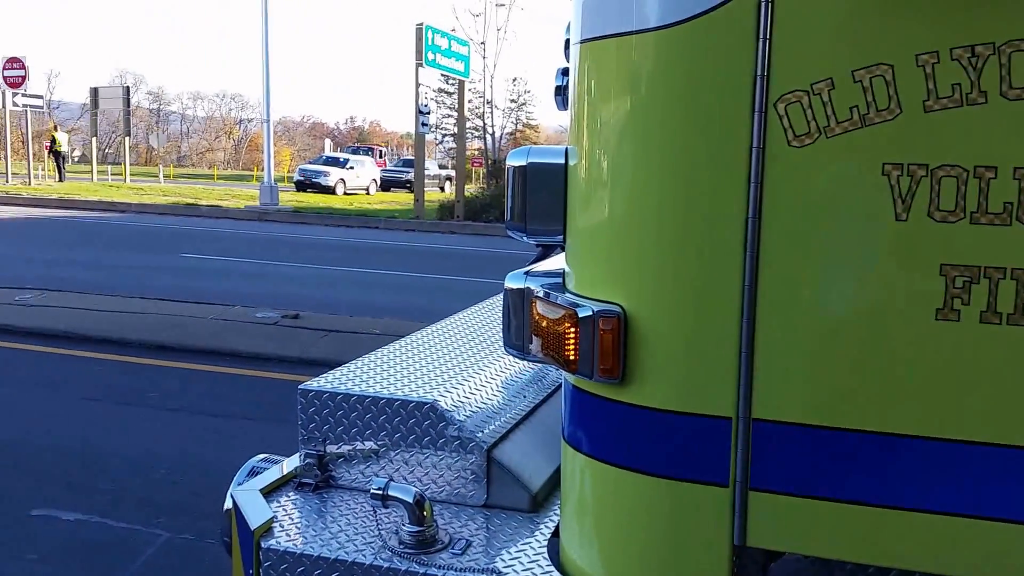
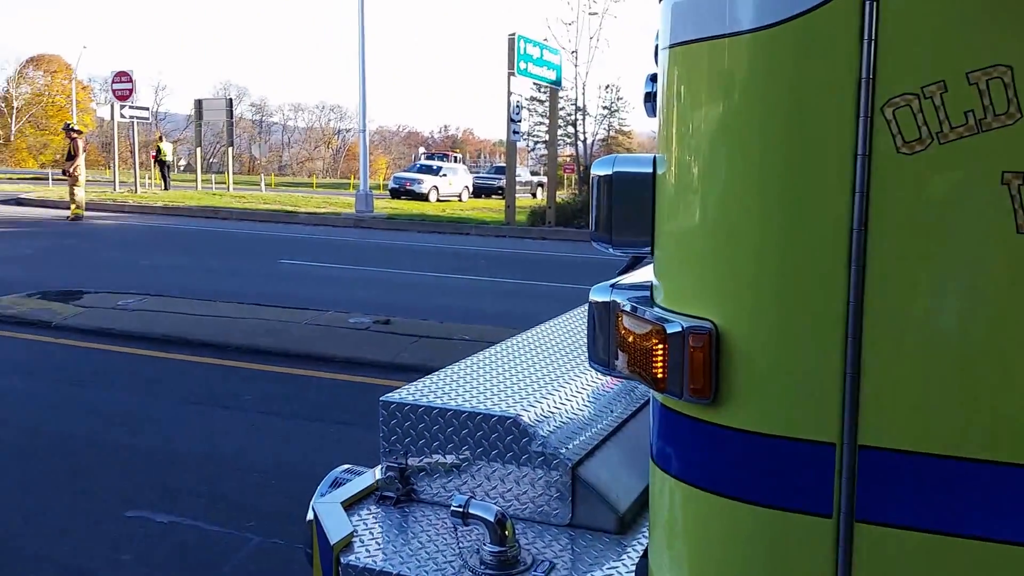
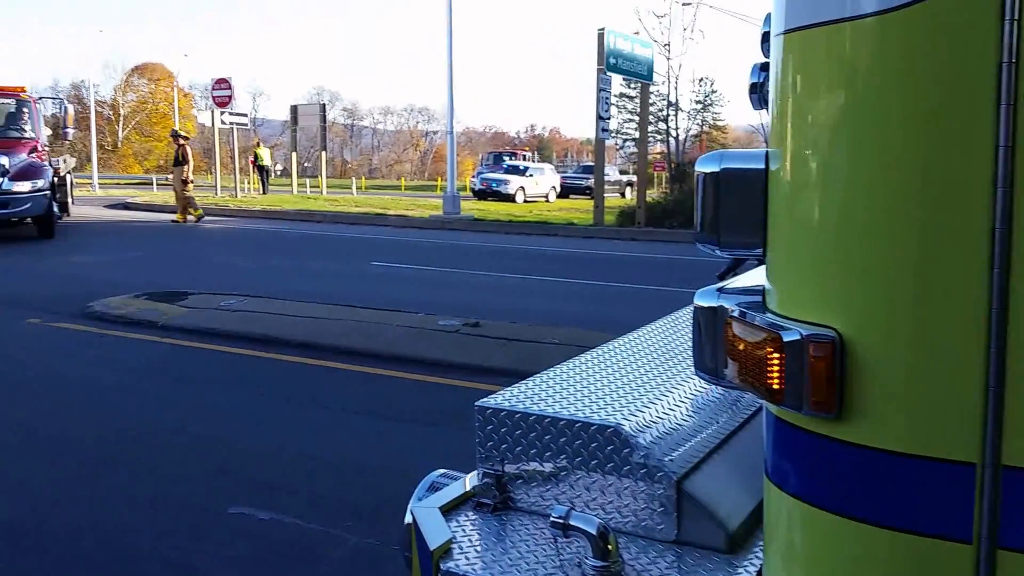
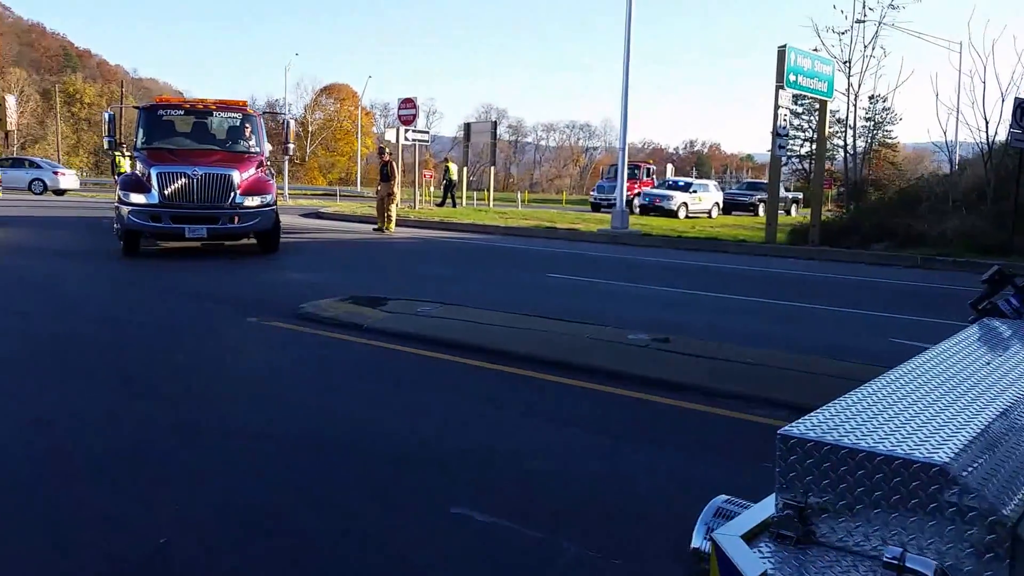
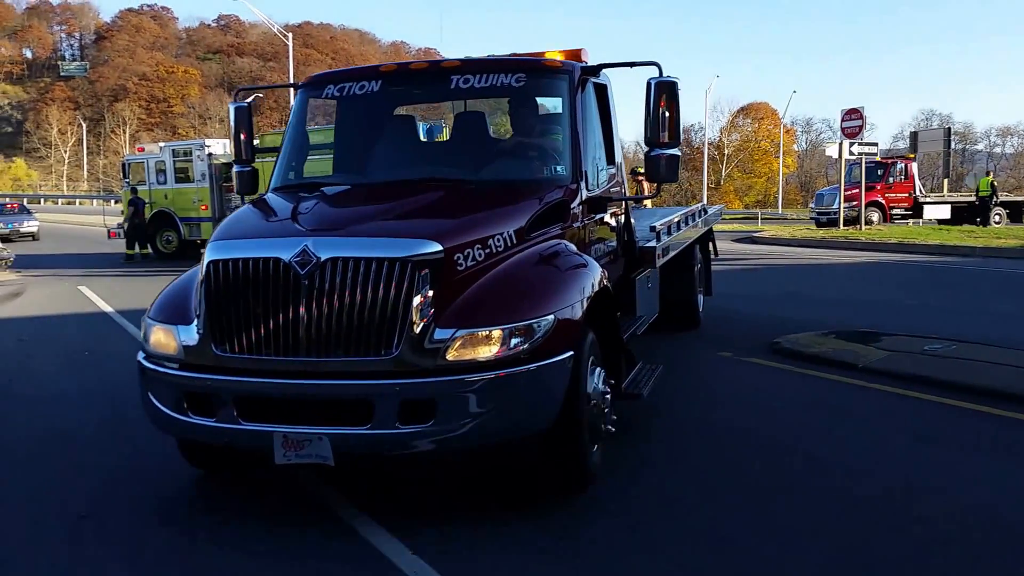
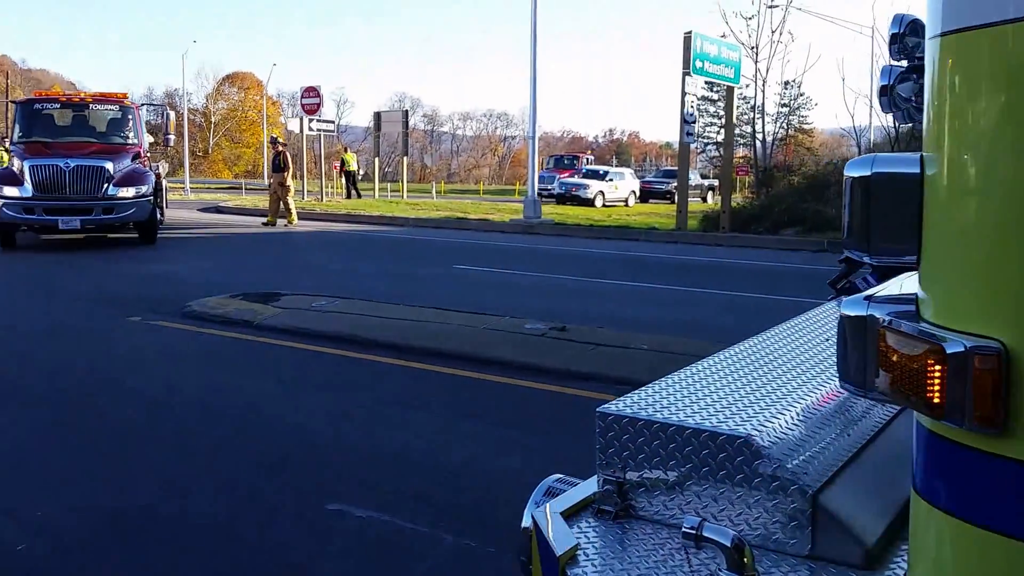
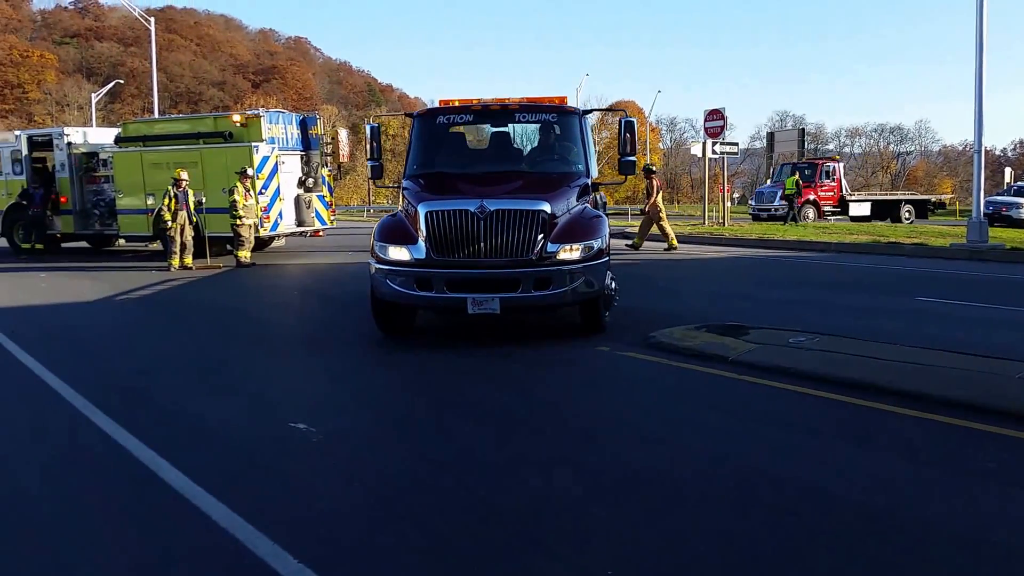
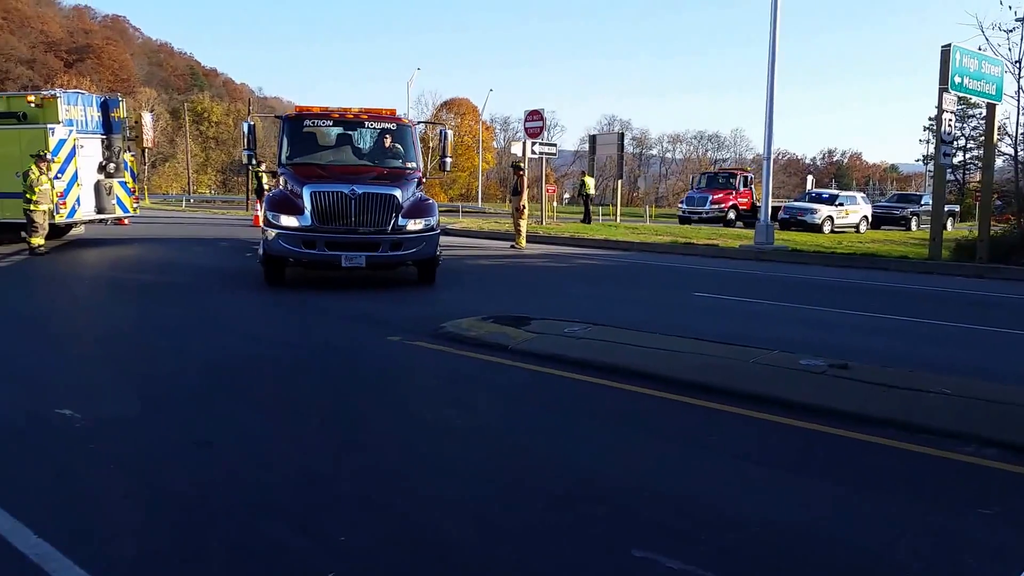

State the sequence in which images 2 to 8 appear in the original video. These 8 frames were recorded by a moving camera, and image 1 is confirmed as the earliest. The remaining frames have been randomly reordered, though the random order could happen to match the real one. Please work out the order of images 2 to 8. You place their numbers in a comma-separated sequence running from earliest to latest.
2, 3, 6, 4, 8, 7, 5
